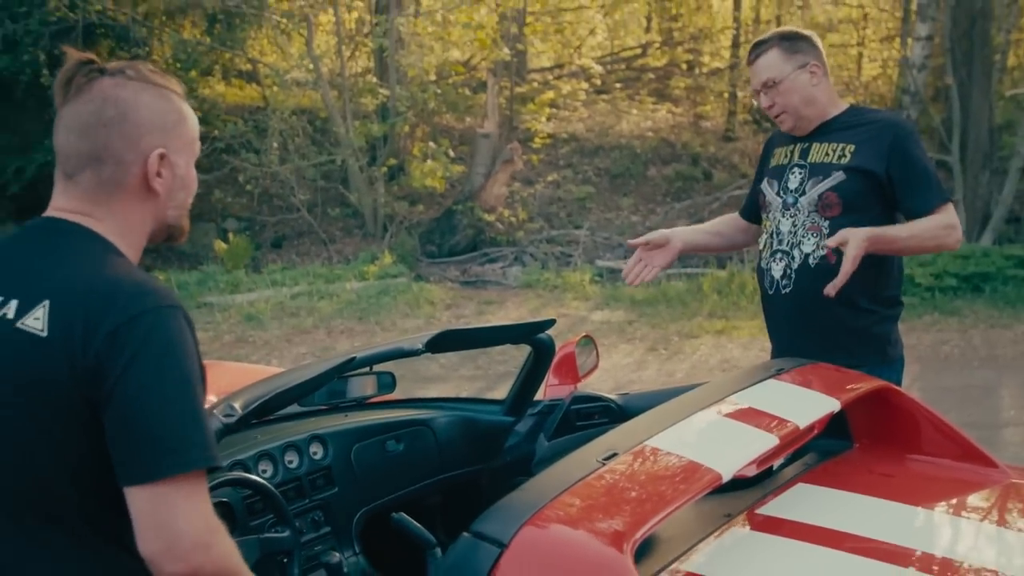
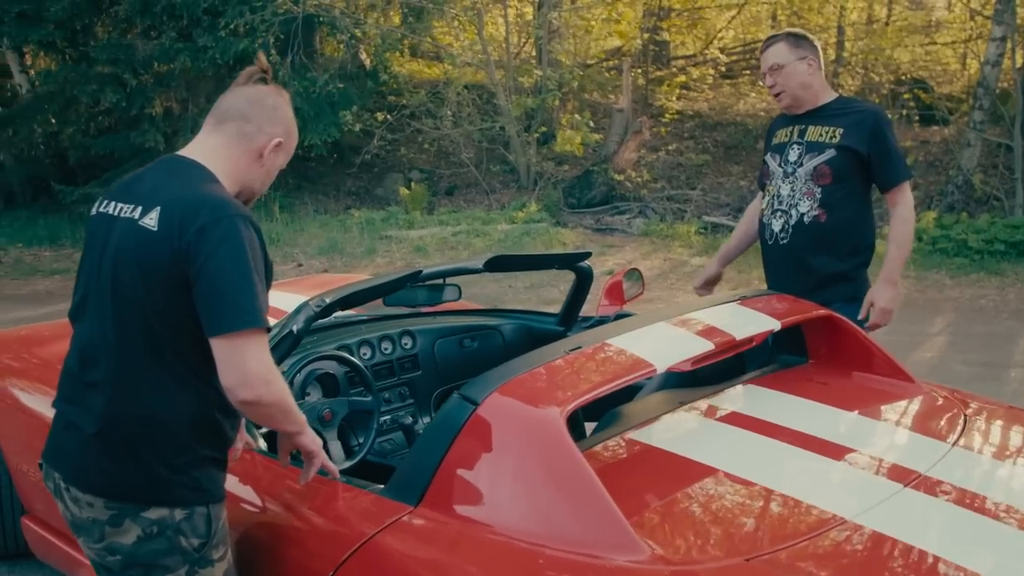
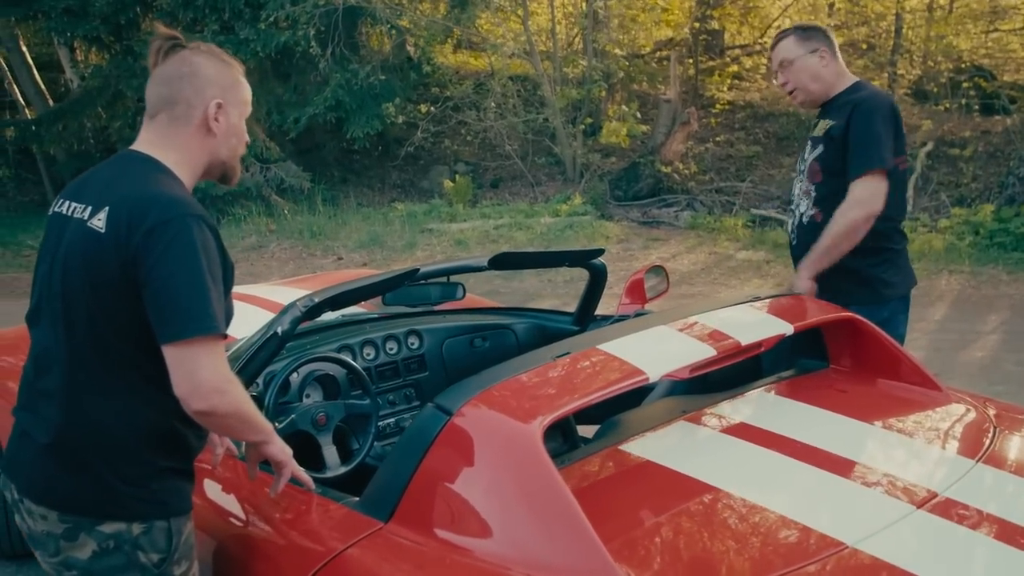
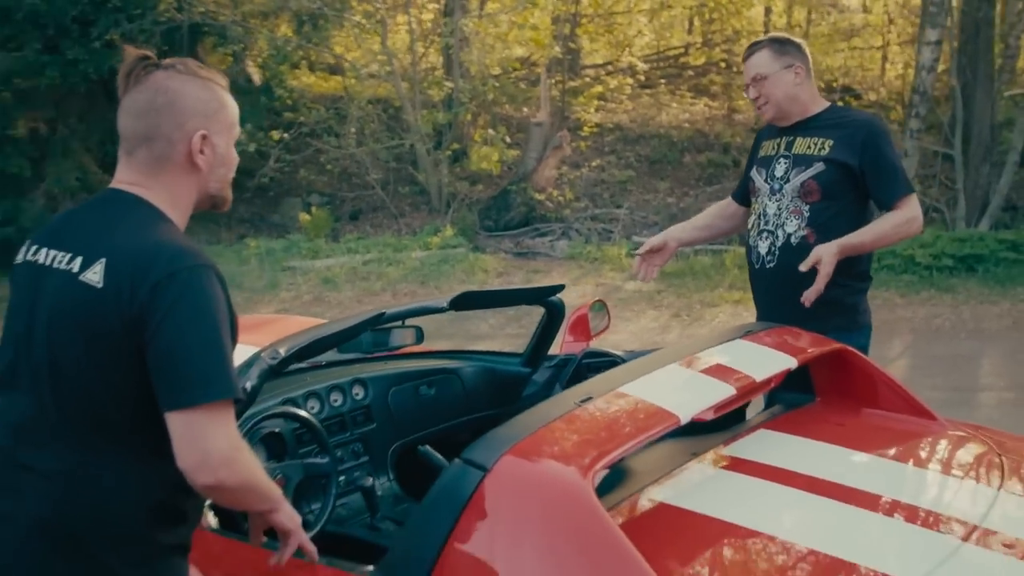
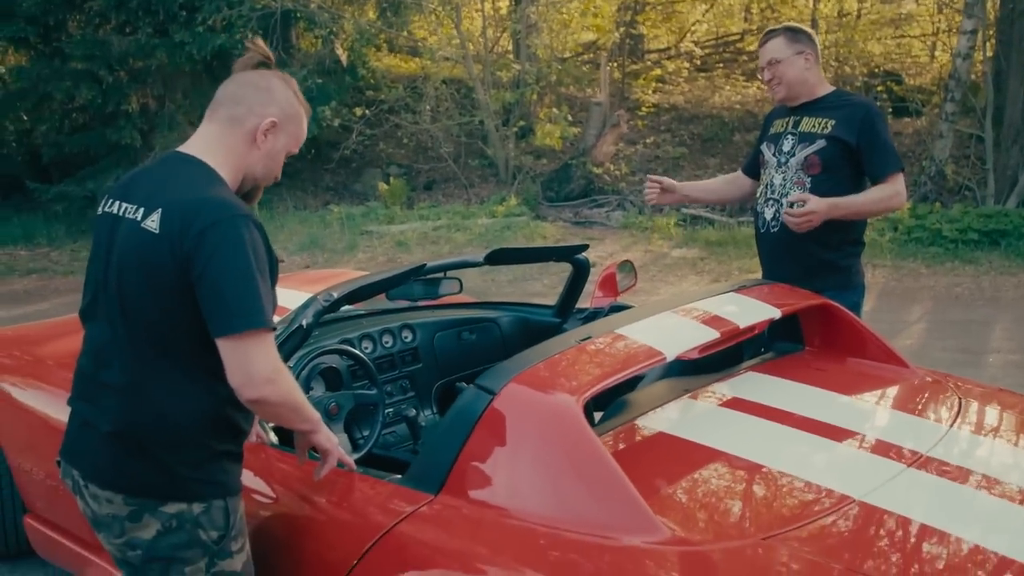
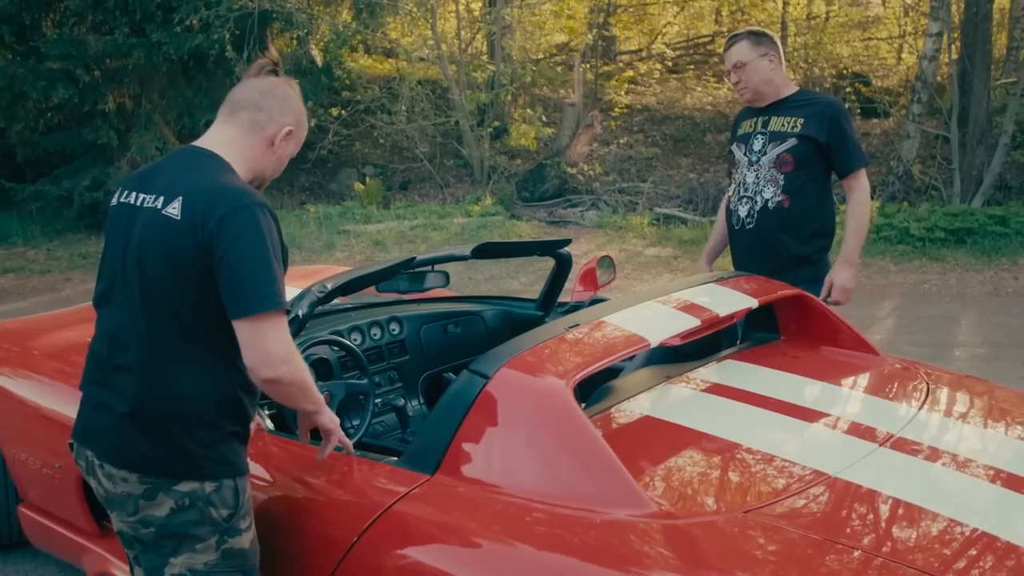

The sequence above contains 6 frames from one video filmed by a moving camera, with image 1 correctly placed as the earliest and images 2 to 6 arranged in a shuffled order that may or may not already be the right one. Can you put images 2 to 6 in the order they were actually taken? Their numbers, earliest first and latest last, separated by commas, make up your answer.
4, 5, 6, 2, 3
